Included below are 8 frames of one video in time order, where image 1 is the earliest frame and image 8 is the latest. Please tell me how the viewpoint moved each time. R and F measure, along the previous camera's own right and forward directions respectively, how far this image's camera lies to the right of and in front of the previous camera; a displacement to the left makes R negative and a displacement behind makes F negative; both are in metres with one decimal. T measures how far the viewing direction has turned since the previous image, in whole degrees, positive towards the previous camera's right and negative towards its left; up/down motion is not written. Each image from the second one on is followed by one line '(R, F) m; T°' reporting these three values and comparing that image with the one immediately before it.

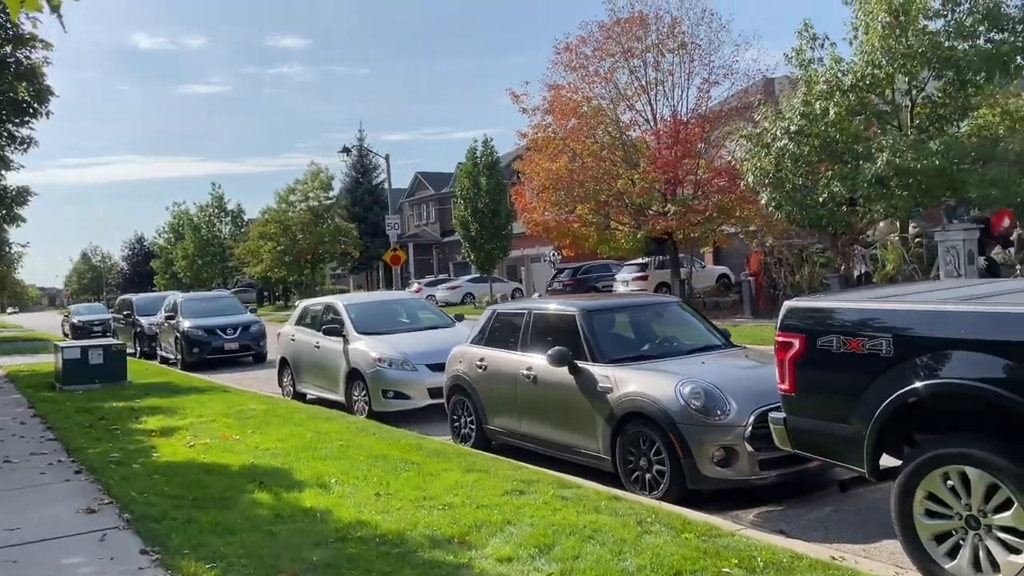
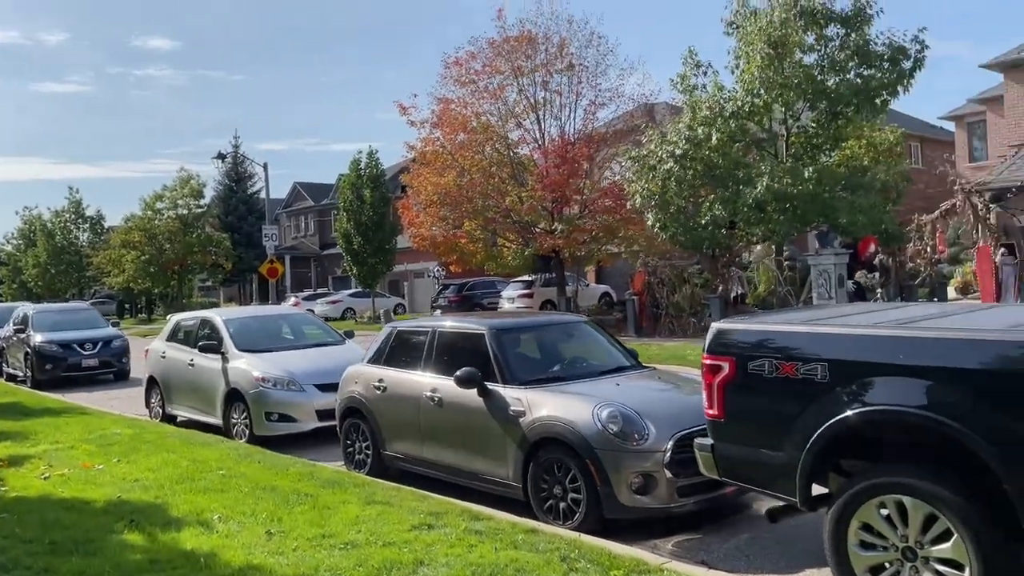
(-0.2, +0.4) m; +8°
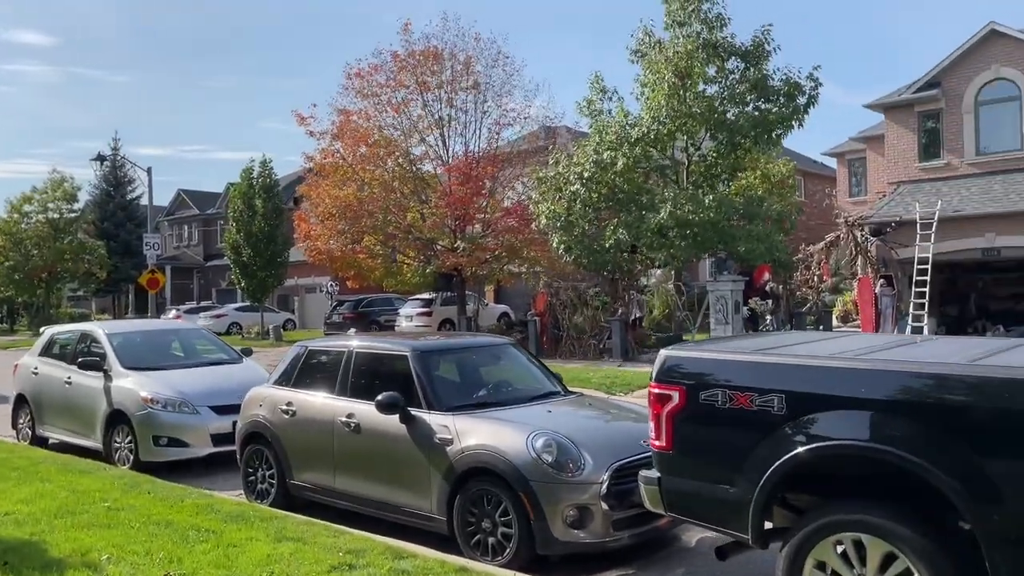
(-0.3, +0.3) m; +8°
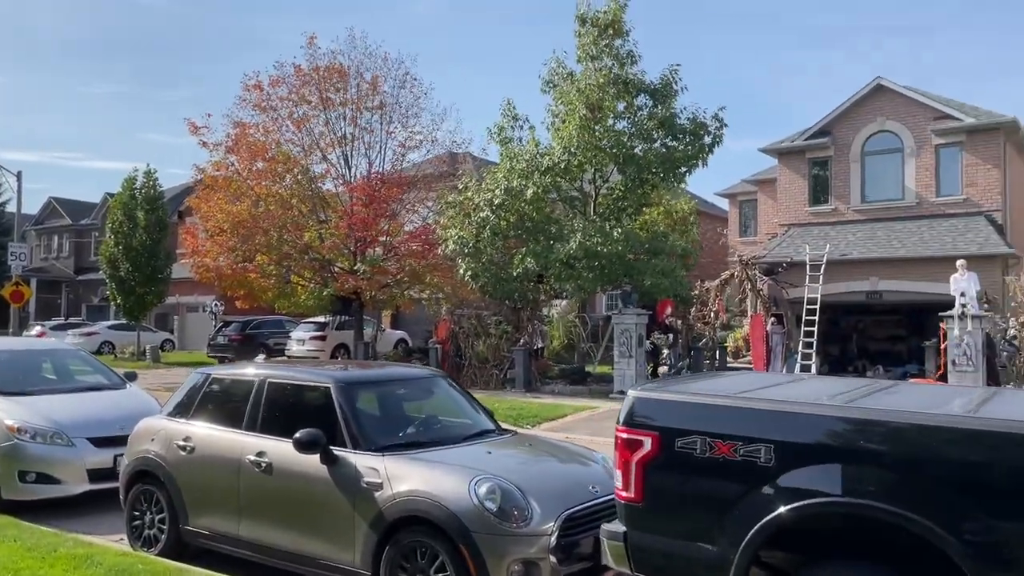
(-0.3, +0.4) m; +8°
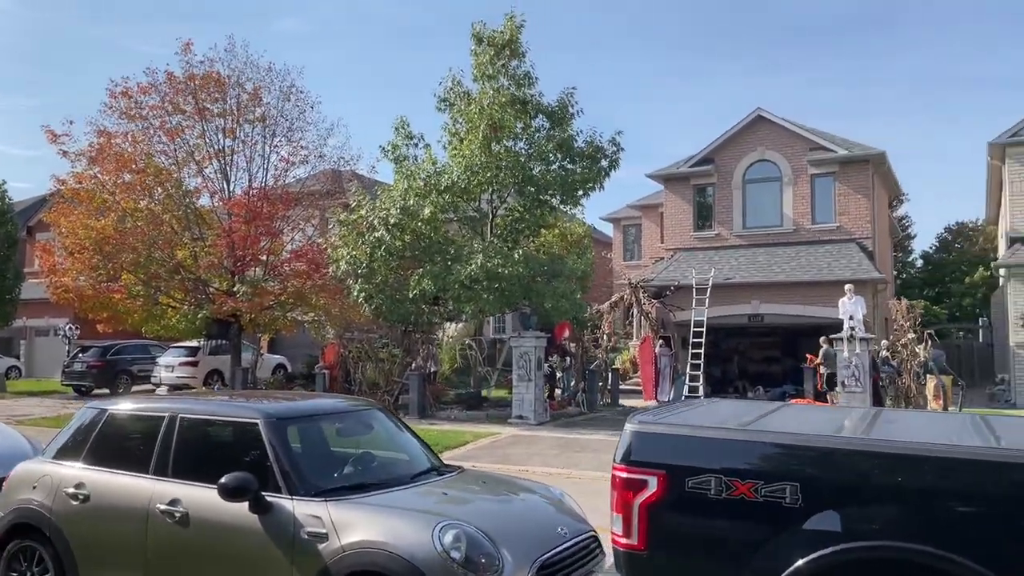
(-0.5, +0.5) m; +9°
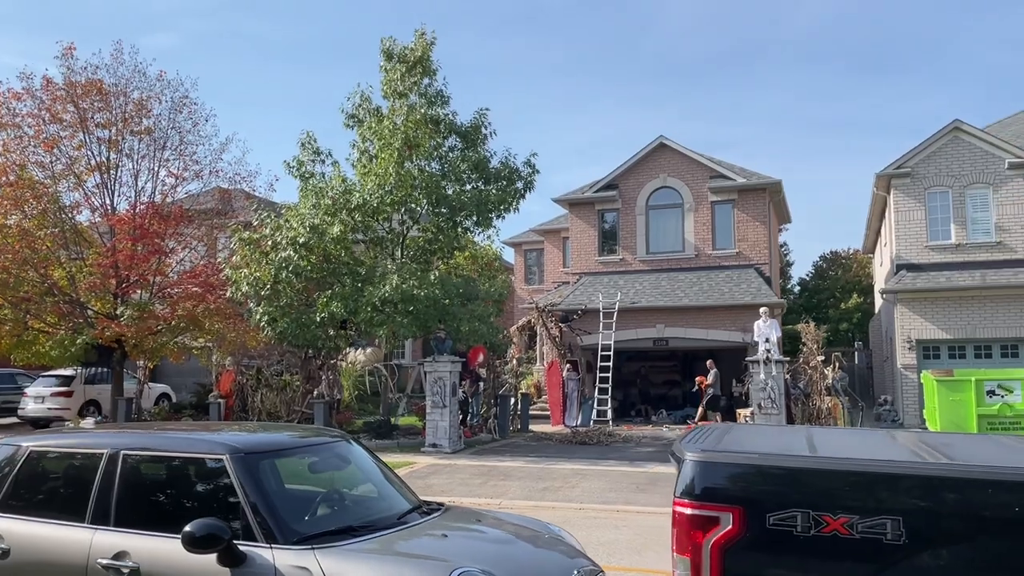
(-0.6, +0.5) m; +8°
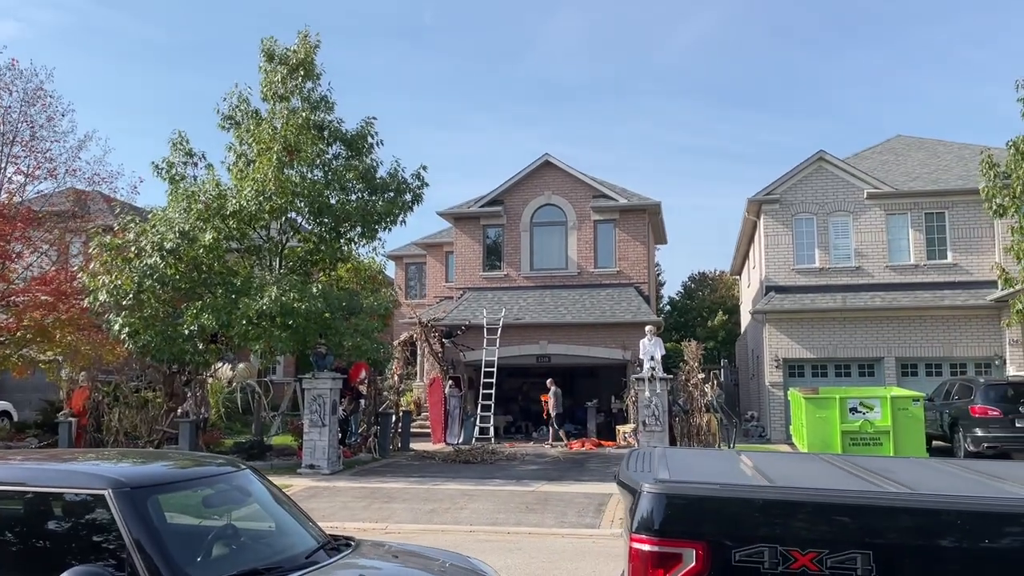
(-0.3, +0.3) m; +9°
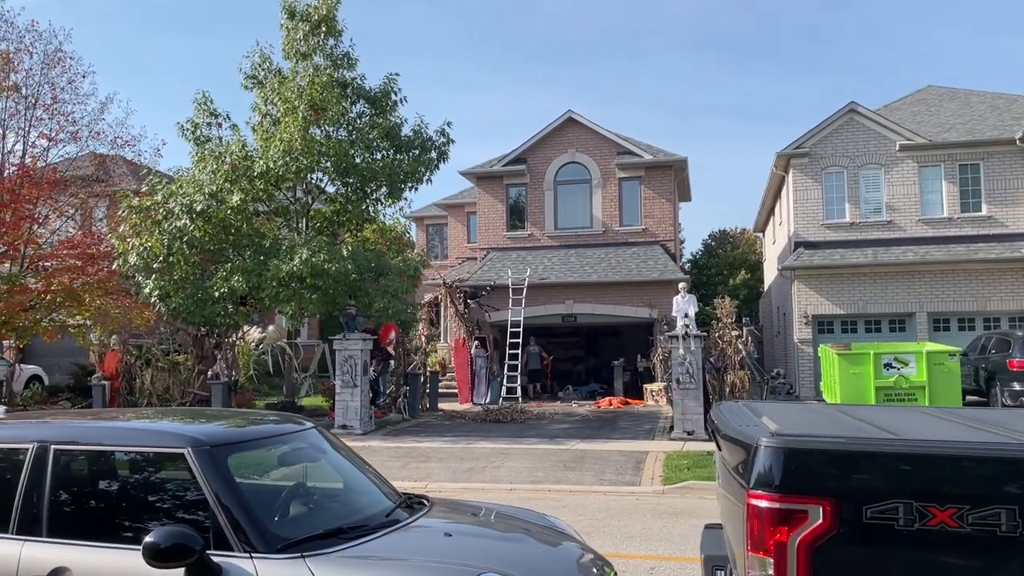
(-0.3, +0.2) m; -1°
